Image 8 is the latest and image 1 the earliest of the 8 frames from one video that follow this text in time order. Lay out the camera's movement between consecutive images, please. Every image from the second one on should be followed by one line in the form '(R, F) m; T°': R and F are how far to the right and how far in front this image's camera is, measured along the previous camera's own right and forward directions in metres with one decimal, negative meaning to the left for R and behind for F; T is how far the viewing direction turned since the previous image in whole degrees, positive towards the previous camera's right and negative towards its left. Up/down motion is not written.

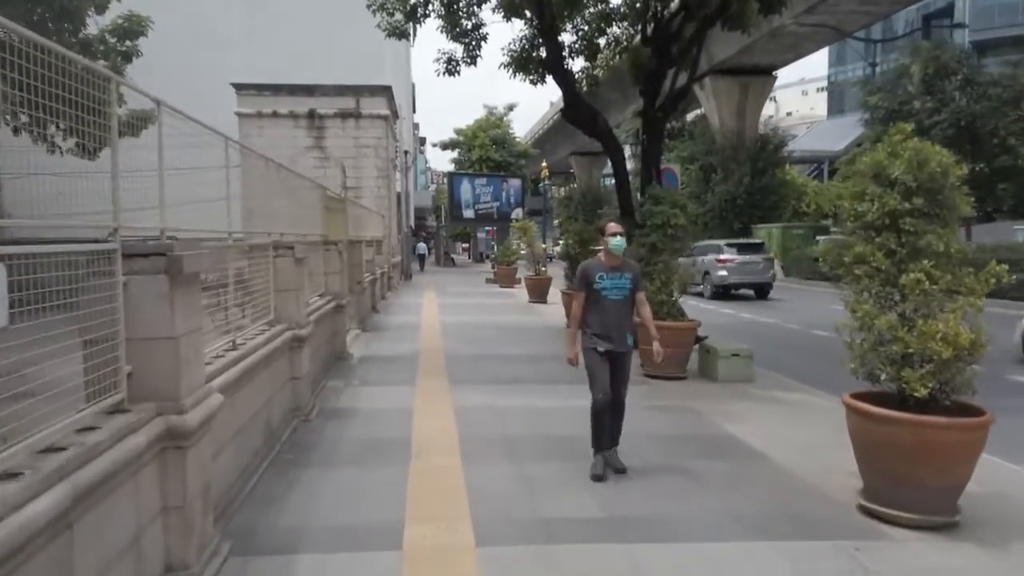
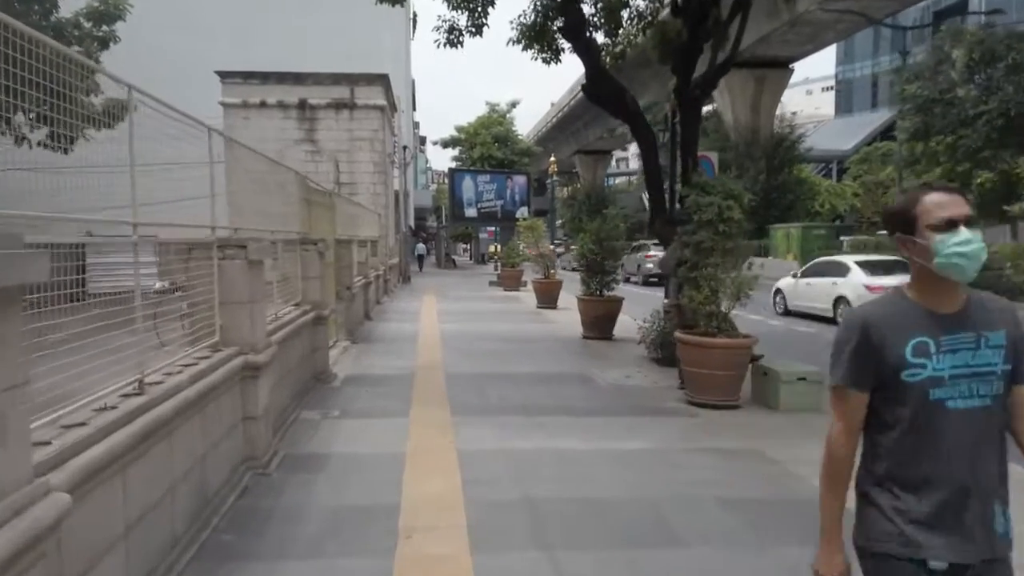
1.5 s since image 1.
(-0.2, +1.9) m; 0°
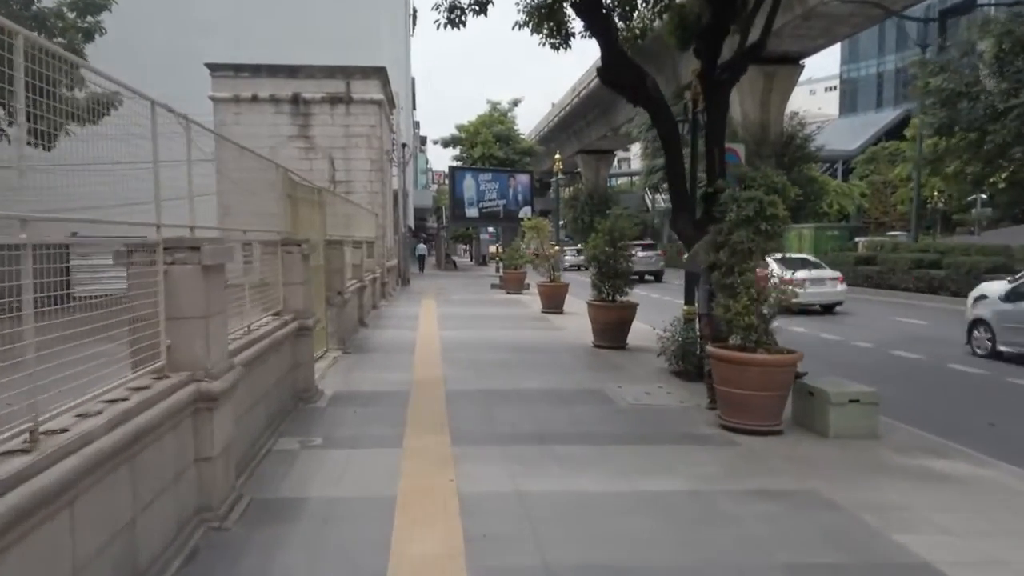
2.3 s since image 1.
(-0.1, +1.1) m; 0°
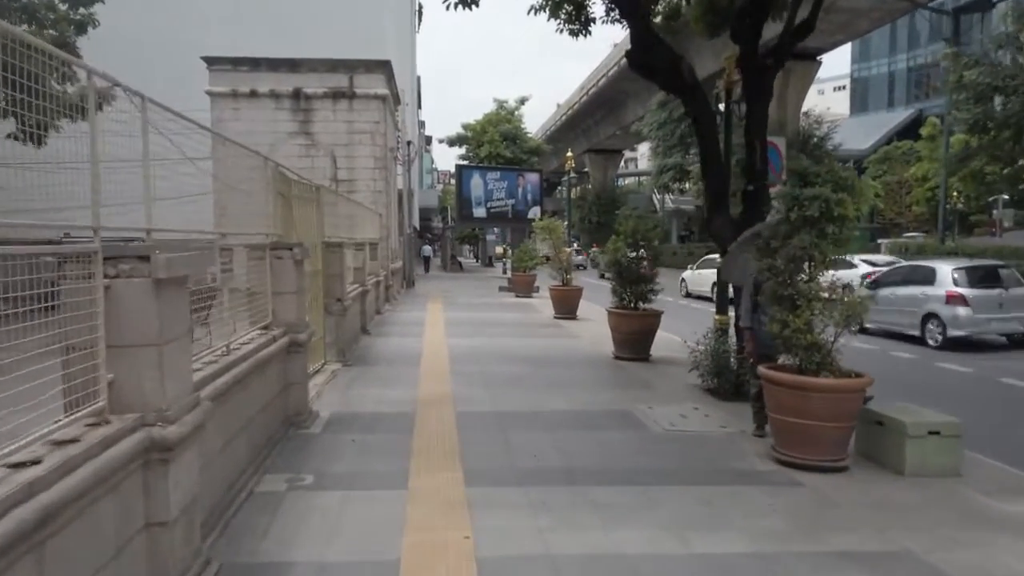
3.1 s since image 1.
(-0.2, +1.0) m; 0°
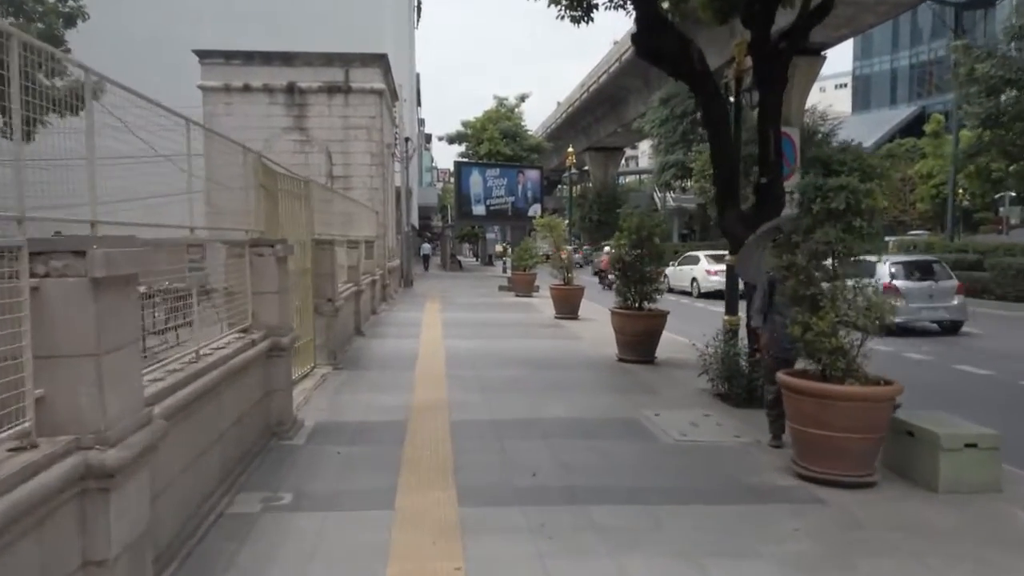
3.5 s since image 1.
(0.0, +0.5) m; 0°
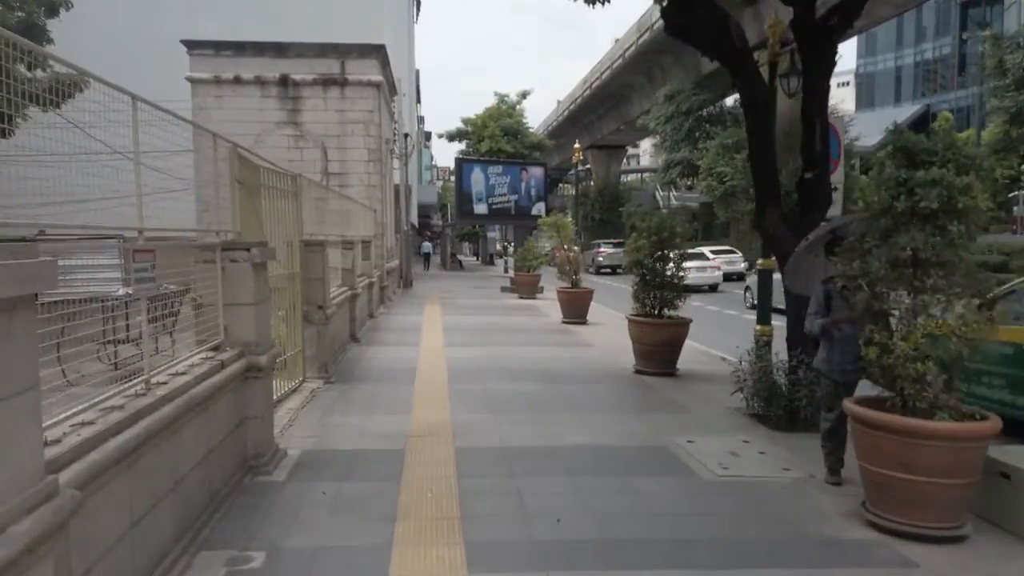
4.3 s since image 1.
(-0.1, +1.0) m; 0°
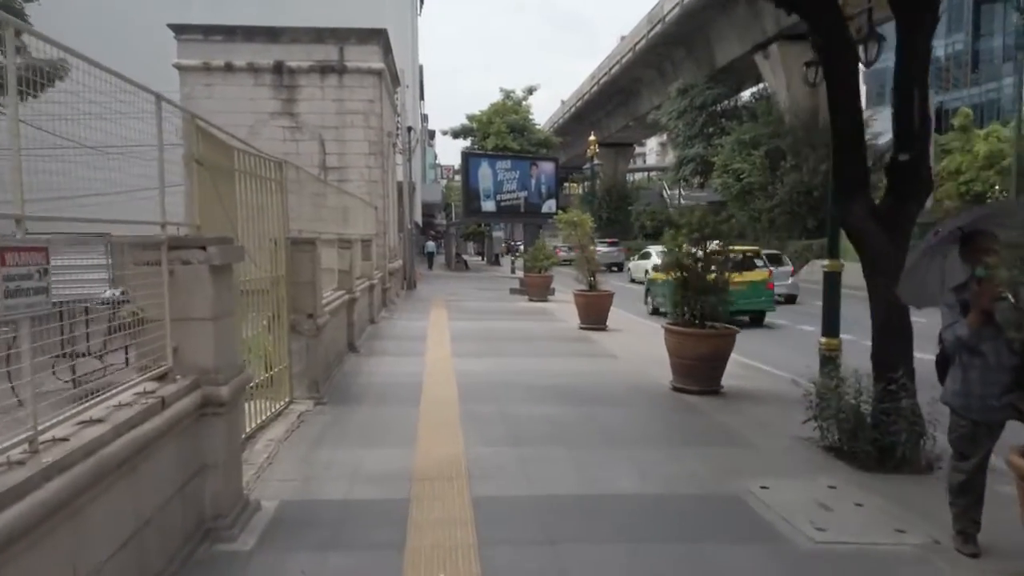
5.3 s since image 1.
(-0.2, +1.4) m; 0°
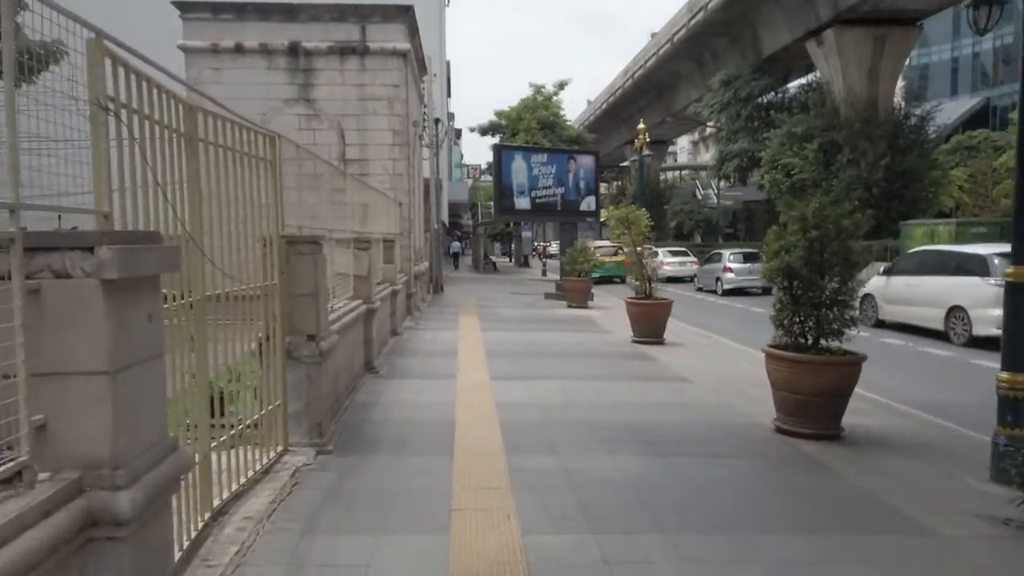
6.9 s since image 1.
(-0.3, +2.0) m; -2°
